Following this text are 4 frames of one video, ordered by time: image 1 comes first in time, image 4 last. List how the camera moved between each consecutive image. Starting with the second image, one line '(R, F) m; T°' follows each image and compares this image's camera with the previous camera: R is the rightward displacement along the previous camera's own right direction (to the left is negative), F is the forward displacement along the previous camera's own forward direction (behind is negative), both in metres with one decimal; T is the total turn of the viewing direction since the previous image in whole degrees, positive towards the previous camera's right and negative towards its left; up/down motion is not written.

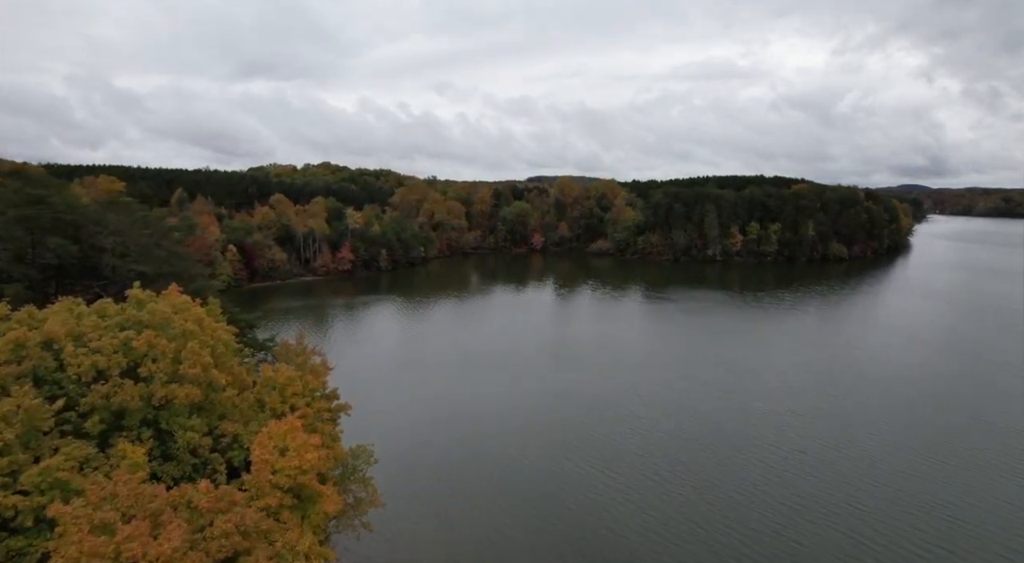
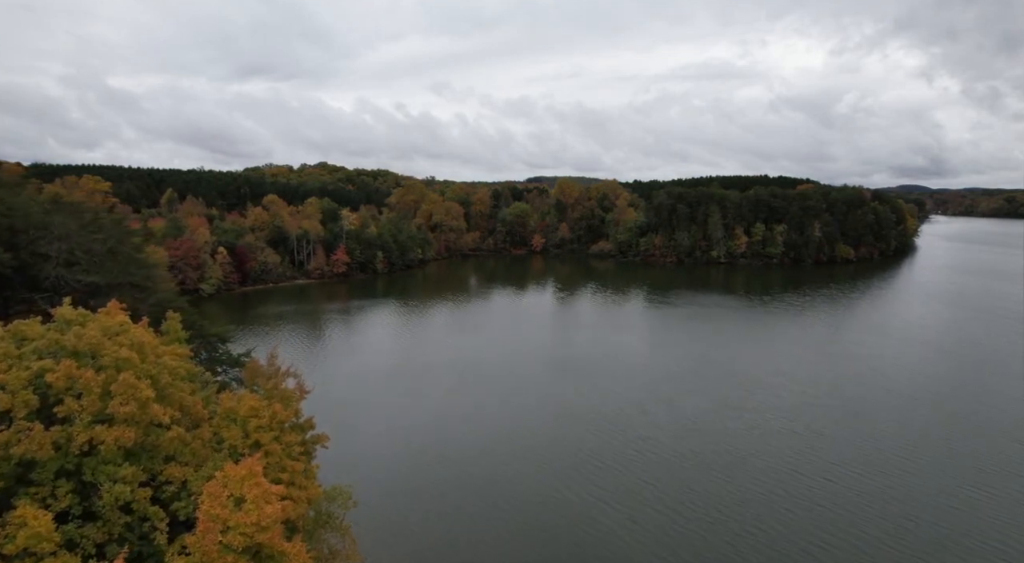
(0.0, +1.7) m; 0°
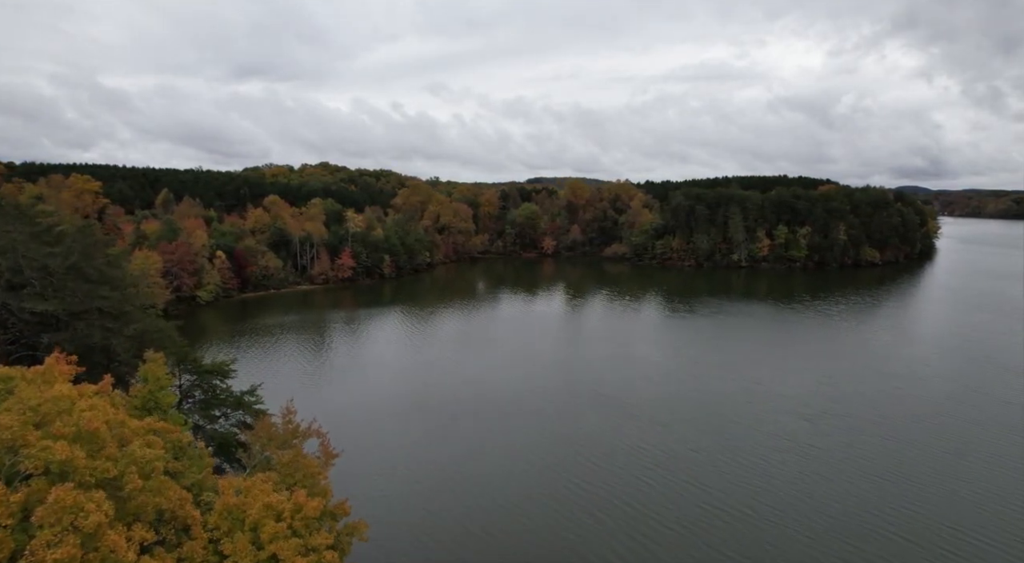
(-1.4, +3.3) m; 0°
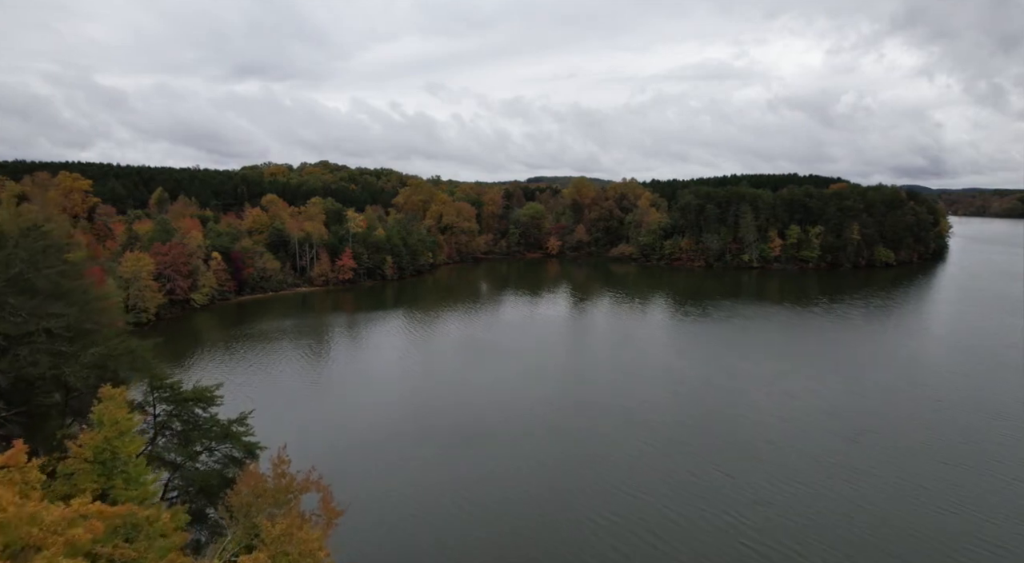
(-0.5, +1.9) m; 0°
